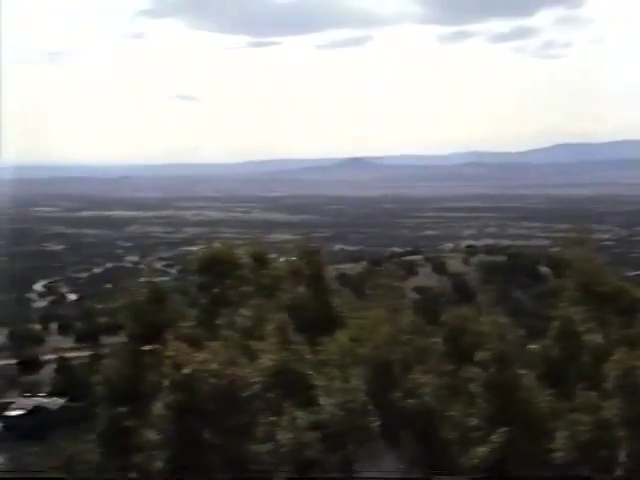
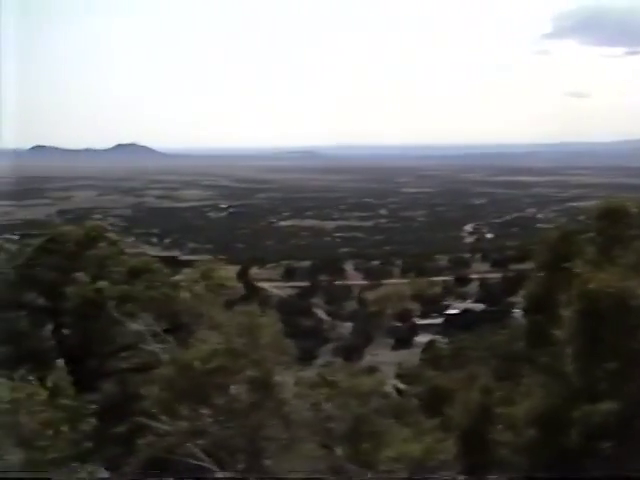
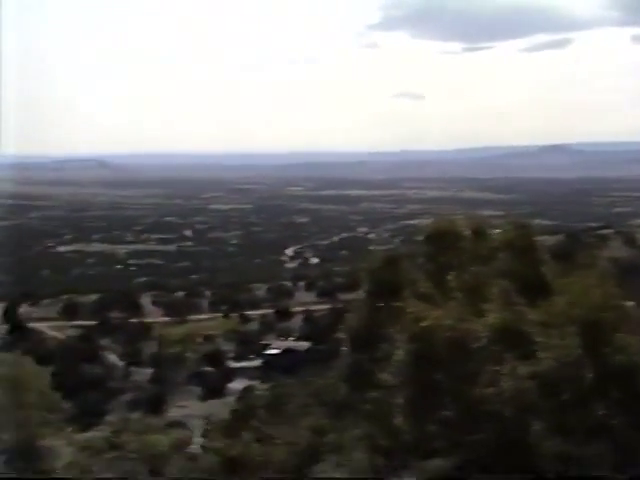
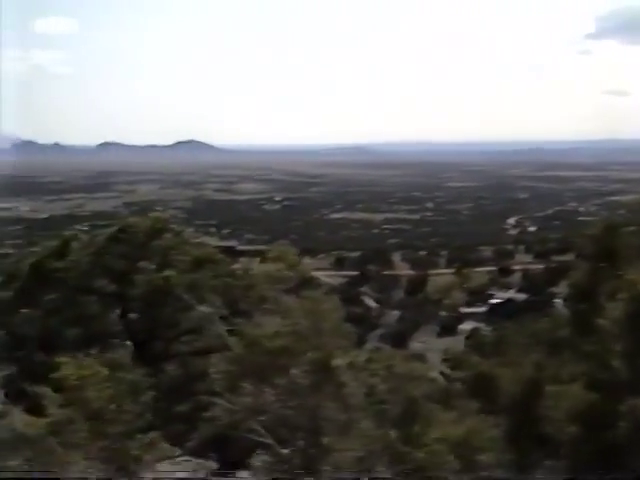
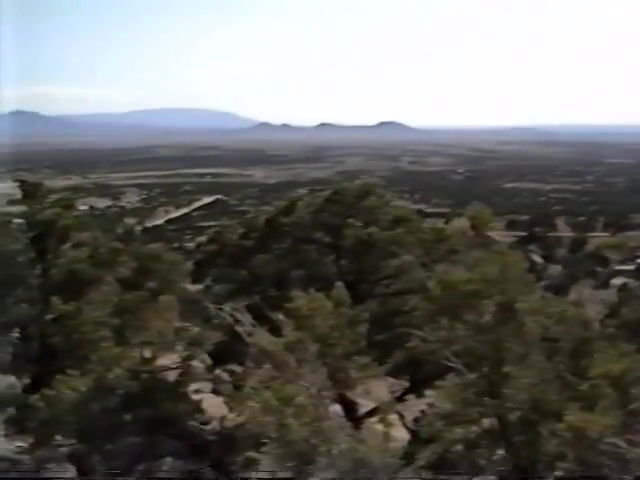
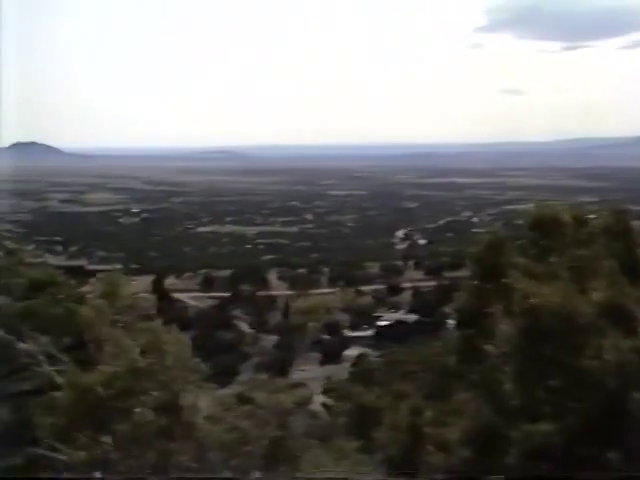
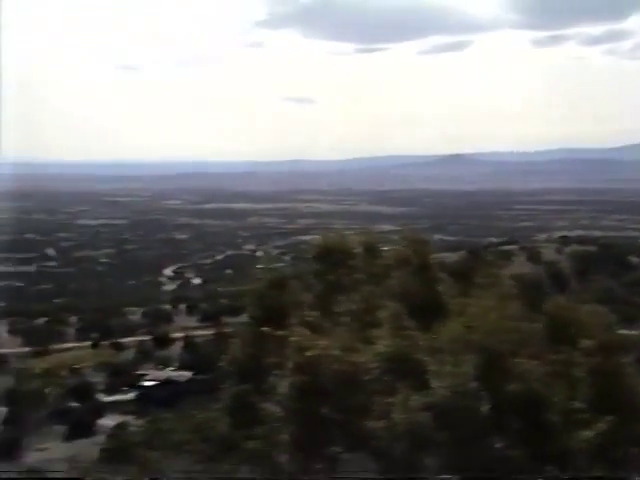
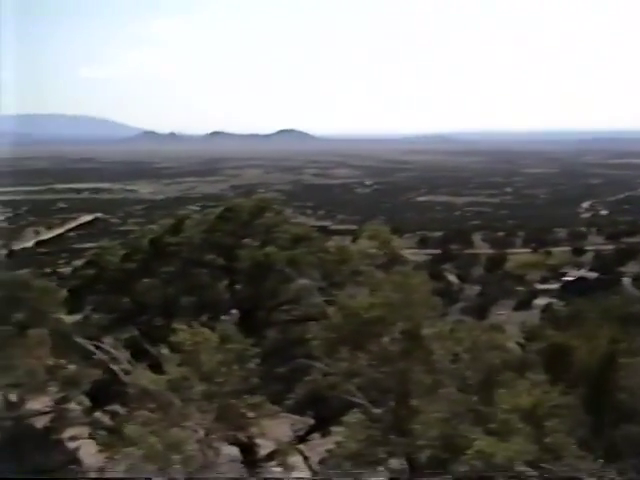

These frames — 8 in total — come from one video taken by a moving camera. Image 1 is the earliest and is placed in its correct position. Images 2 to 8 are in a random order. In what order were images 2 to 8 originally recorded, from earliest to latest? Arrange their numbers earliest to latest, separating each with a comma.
7, 3, 6, 2, 4, 8, 5
